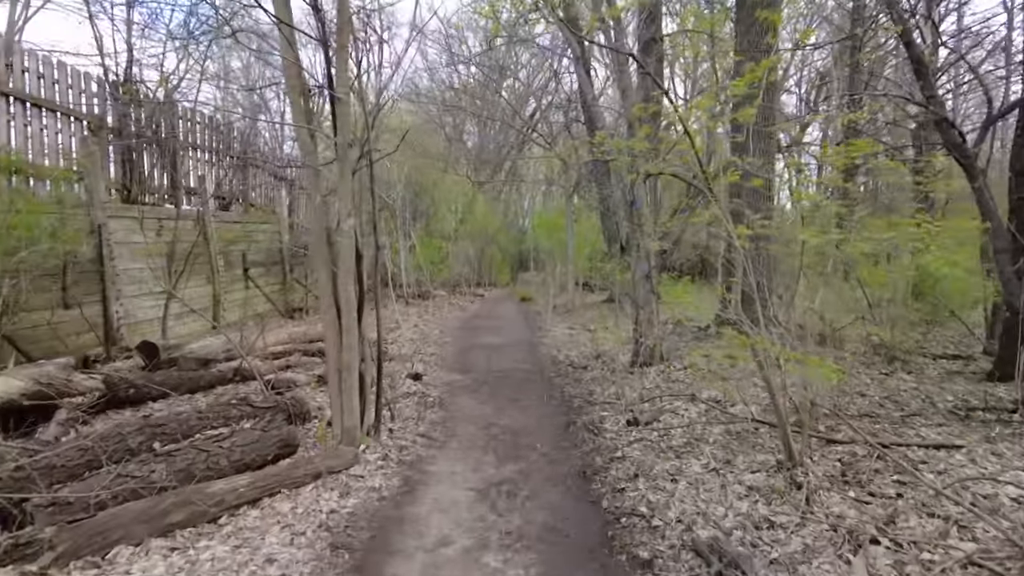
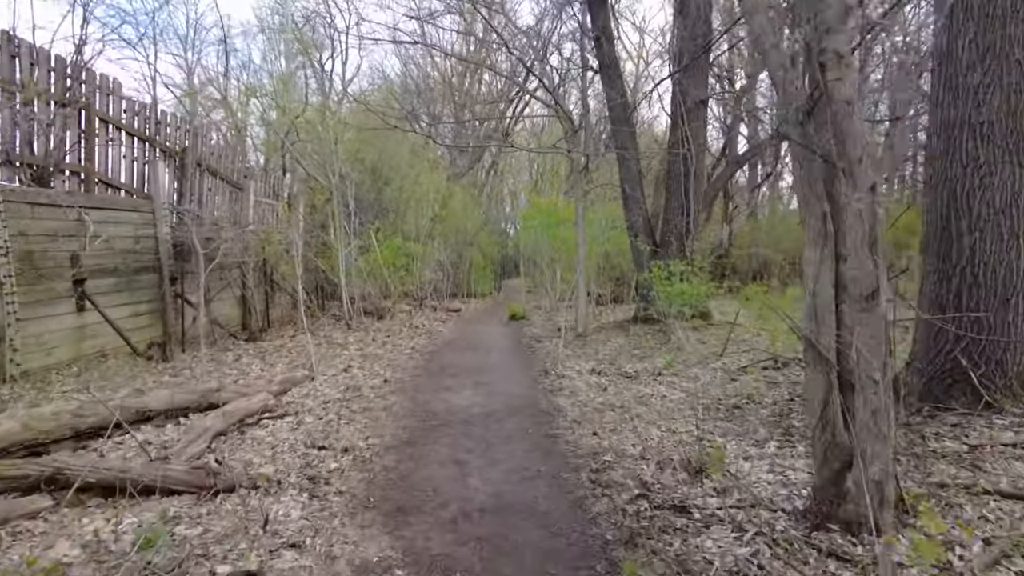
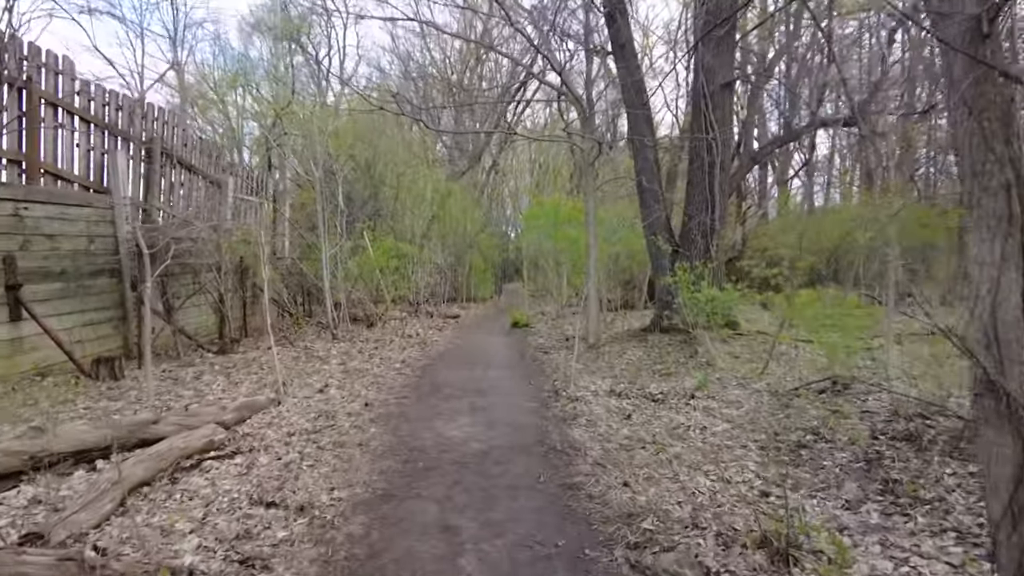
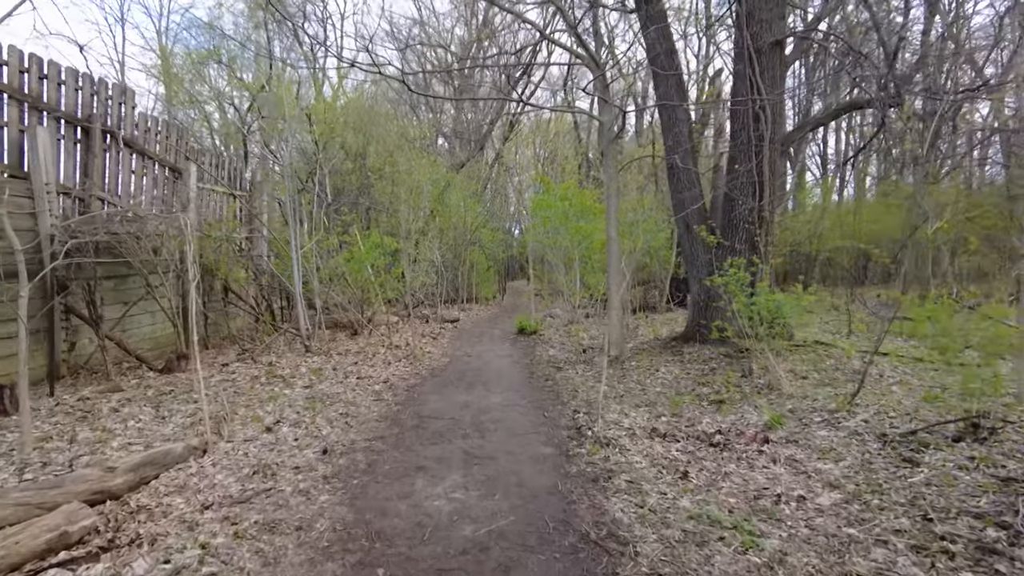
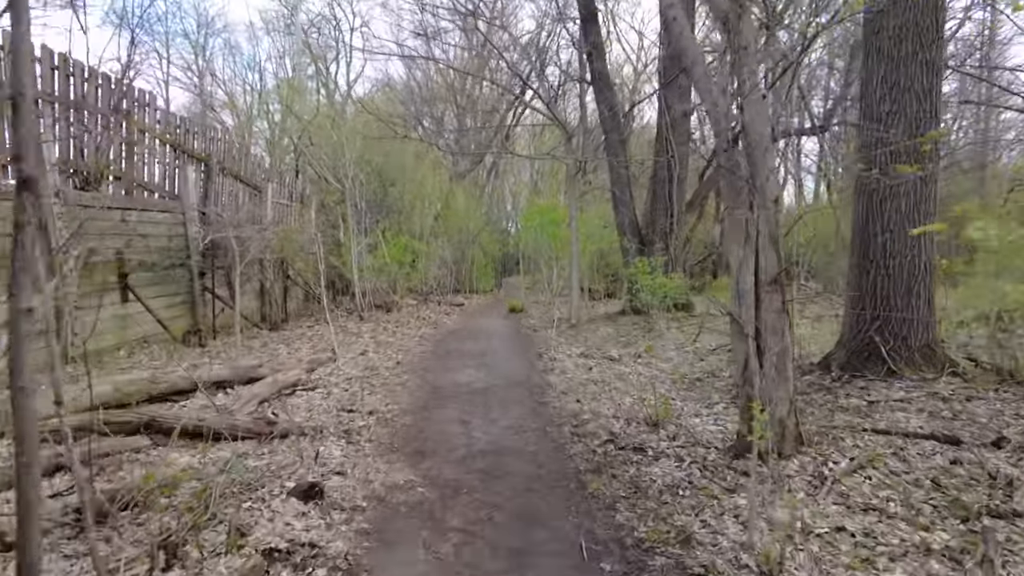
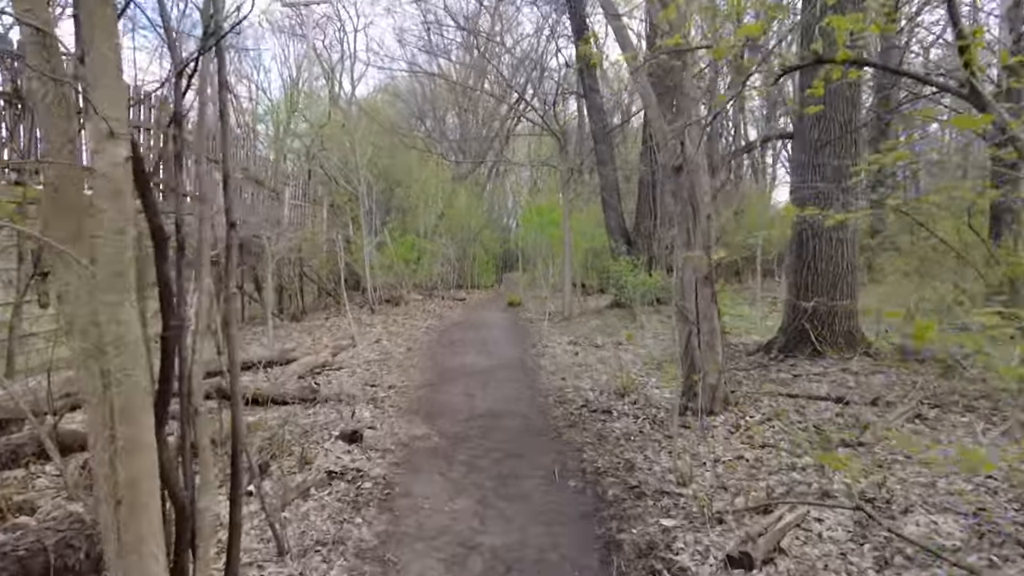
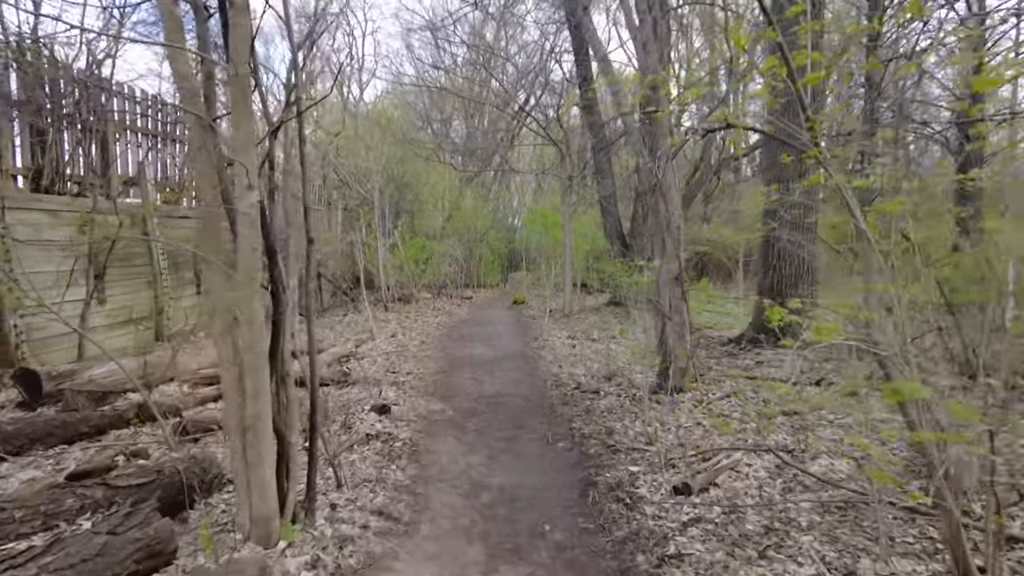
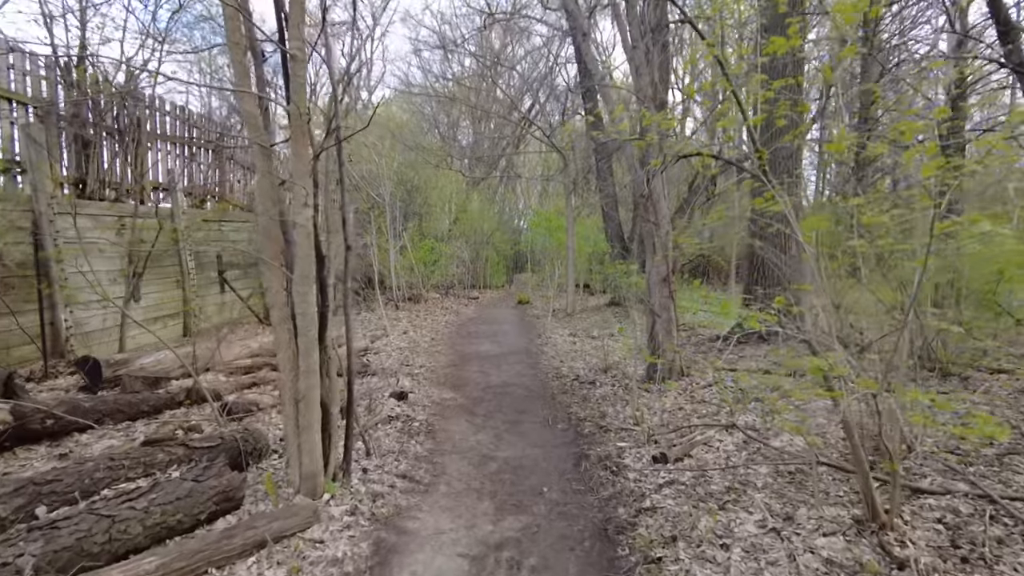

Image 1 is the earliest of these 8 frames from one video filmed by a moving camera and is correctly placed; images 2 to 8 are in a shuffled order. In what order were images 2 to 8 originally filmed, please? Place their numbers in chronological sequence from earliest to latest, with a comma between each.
8, 7, 6, 5, 2, 3, 4
